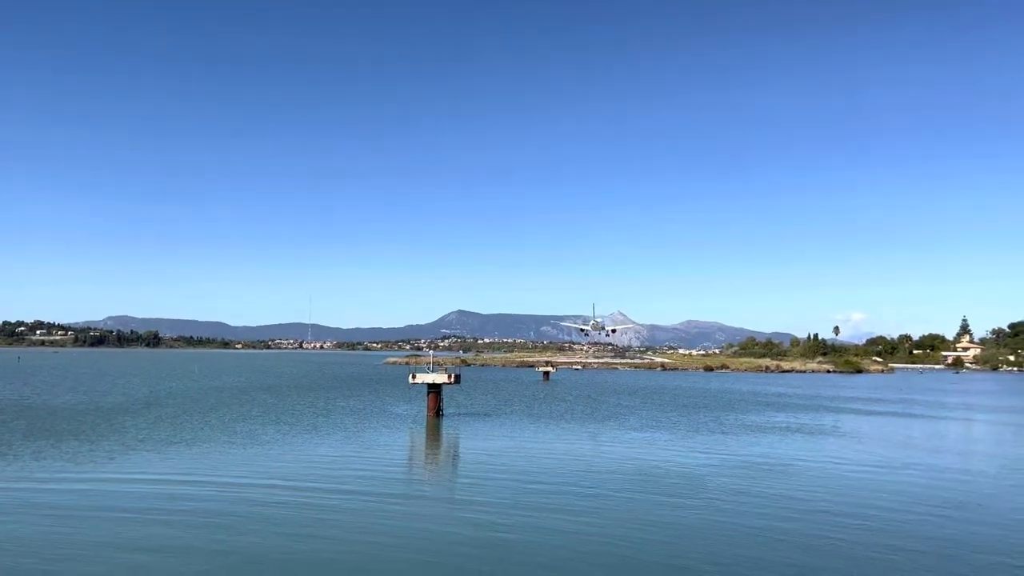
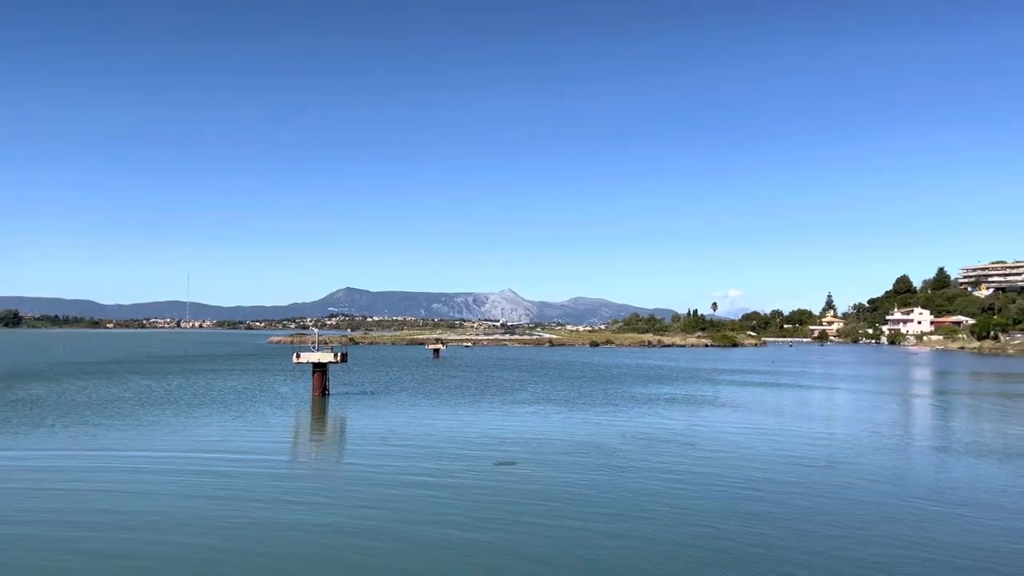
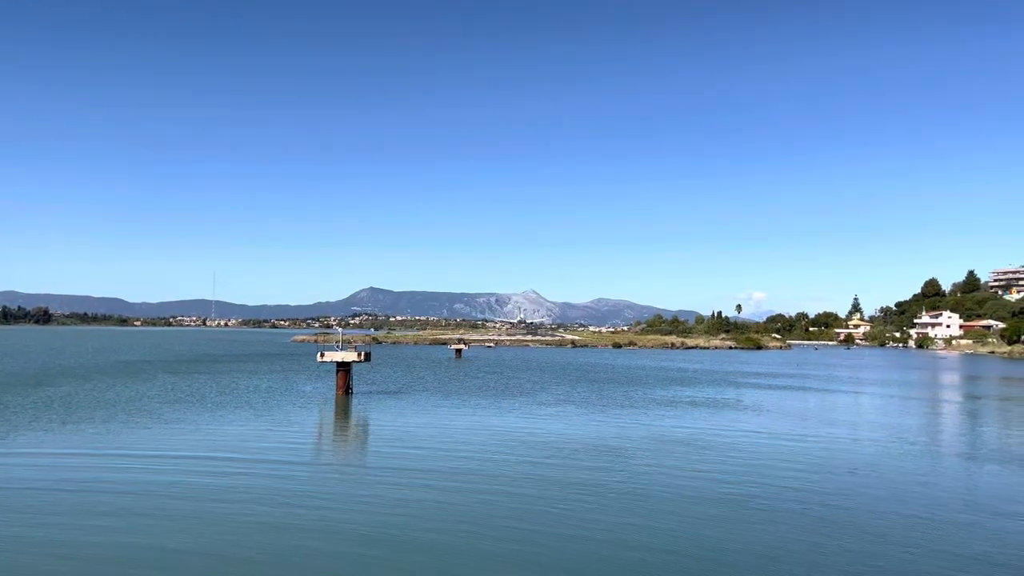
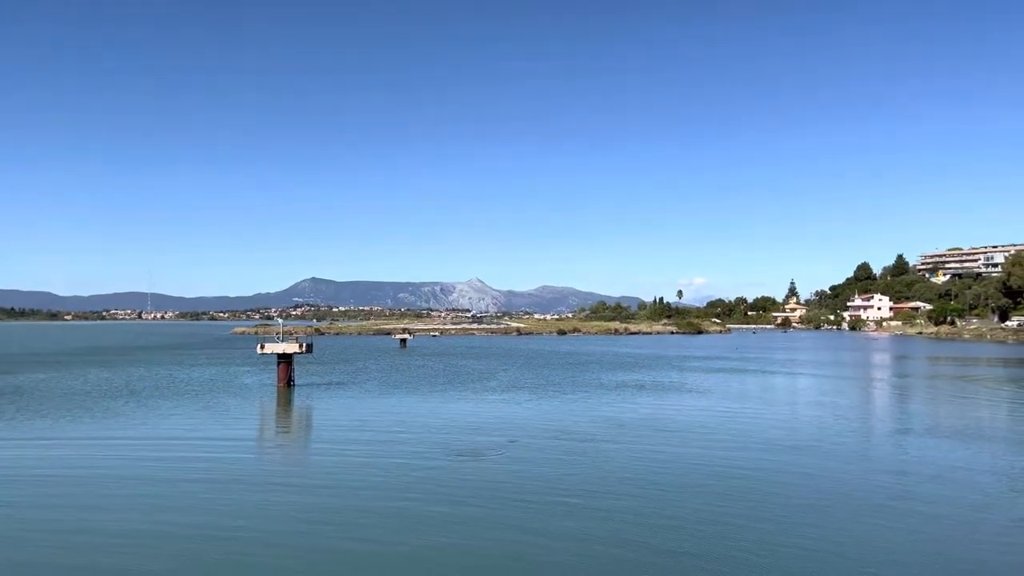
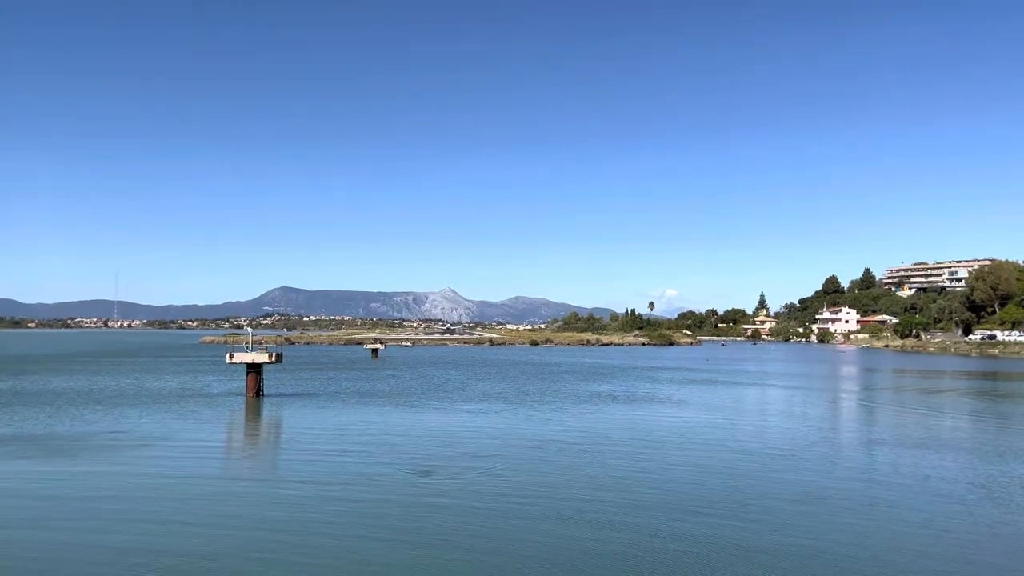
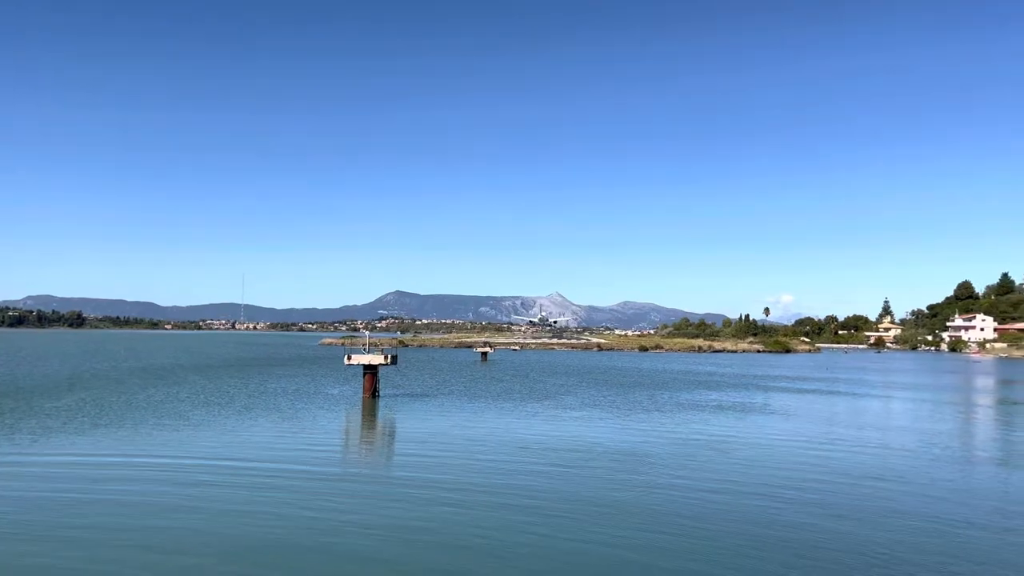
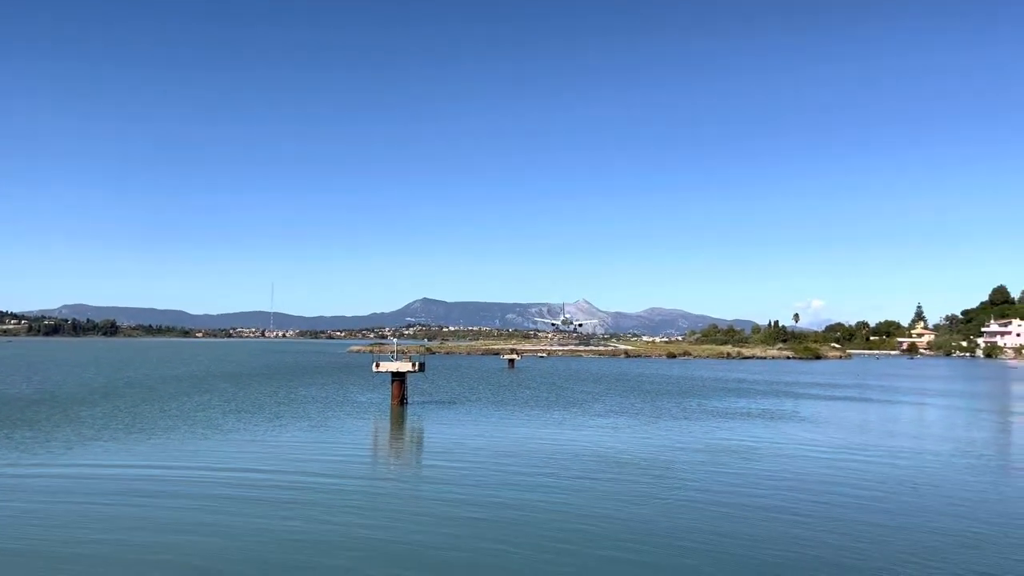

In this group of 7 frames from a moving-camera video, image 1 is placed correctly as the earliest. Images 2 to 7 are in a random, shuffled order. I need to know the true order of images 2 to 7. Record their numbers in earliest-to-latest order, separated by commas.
7, 6, 3, 2, 4, 5
